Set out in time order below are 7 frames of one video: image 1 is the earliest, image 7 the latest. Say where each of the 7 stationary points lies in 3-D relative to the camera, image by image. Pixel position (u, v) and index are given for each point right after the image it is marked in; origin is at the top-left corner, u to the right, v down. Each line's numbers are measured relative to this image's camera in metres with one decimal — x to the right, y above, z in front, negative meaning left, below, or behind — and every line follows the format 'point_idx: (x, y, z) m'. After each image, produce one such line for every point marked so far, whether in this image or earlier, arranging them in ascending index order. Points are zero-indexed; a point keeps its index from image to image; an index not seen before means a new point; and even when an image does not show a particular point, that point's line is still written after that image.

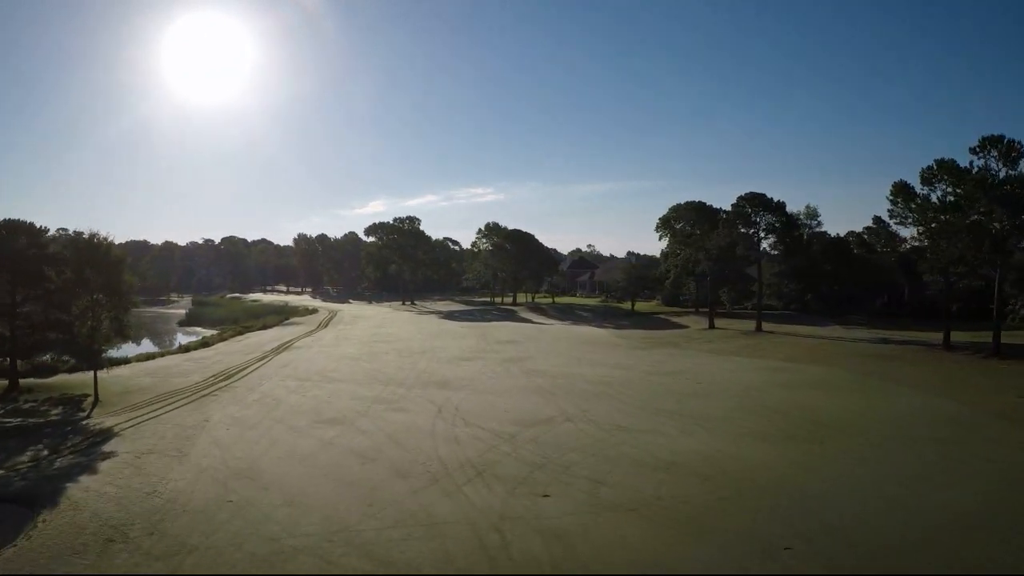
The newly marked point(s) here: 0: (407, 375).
0: (-3.8, -3.1, +19.9) m
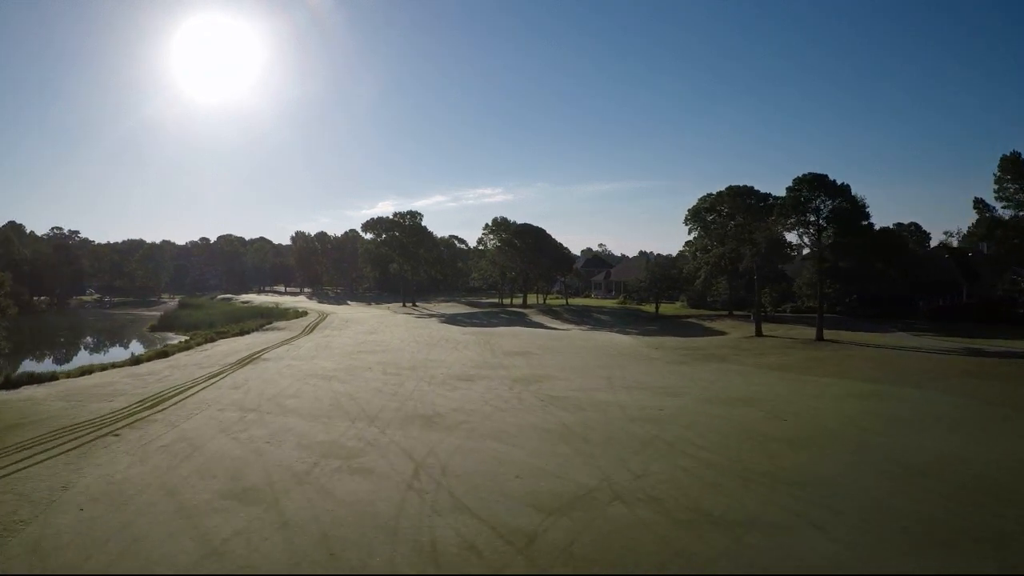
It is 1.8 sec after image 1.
0: (-3.5, -3.2, +15.1) m
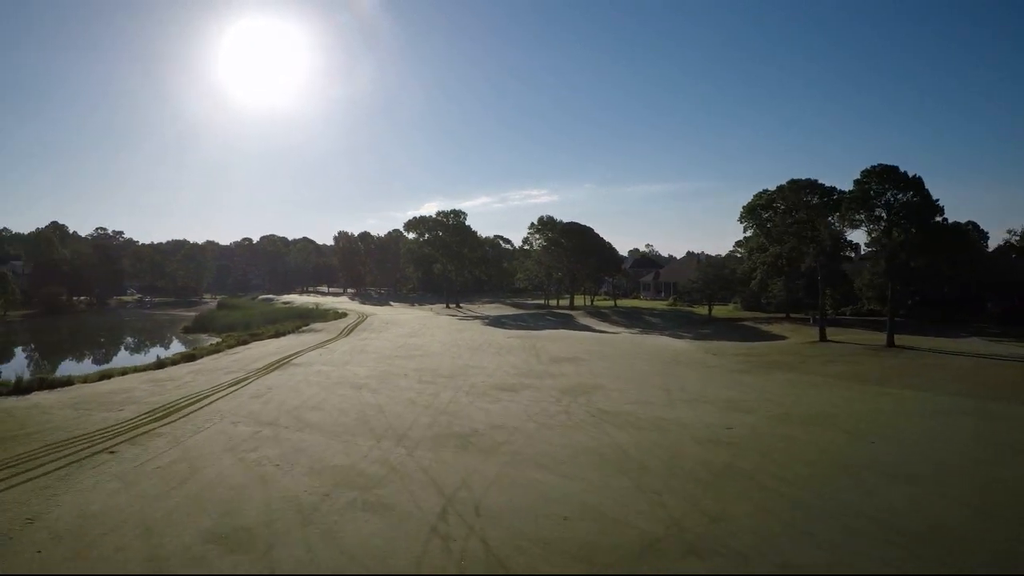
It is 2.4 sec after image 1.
0: (-2.3, -3.1, +13.4) m
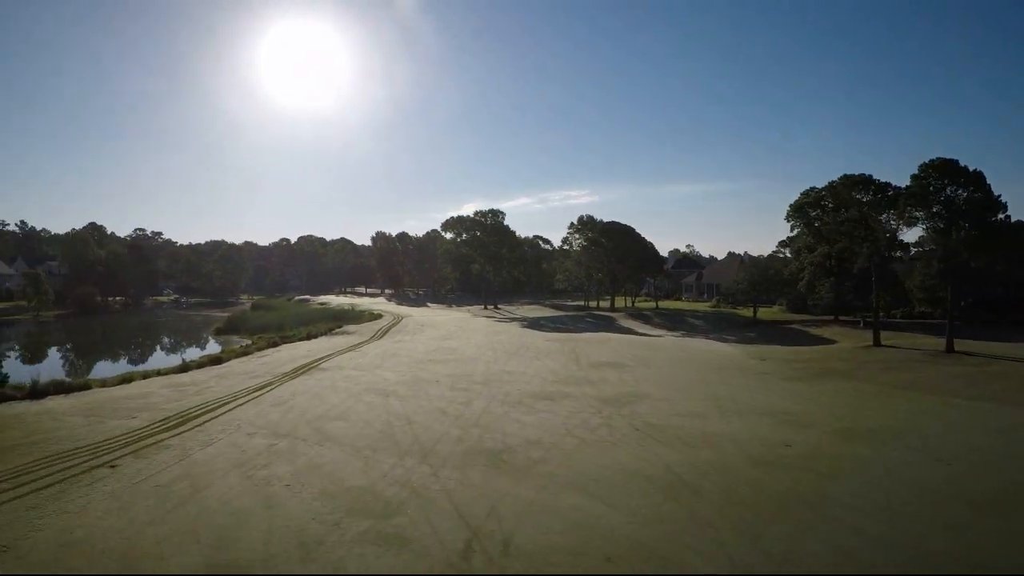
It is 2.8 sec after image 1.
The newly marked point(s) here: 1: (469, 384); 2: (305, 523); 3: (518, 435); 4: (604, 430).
0: (-1.5, -3.1, +12.2) m
1: (-1.3, -3.0, +17.1) m
2: (-2.9, -3.3, +7.7) m
3: (+0.1, -3.2, +12.0) m
4: (+2.1, -3.3, +12.8) m
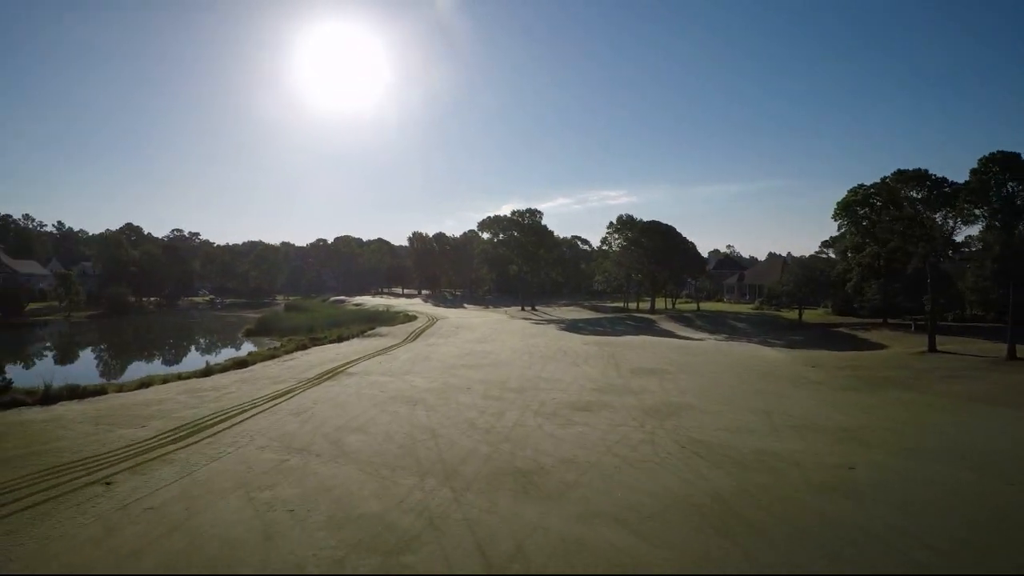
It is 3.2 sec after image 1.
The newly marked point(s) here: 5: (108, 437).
0: (-0.8, -3.2, +11.0) m
1: (-0.3, -3.0, +15.9) m
2: (-2.5, -3.3, +6.6) m
3: (+0.8, -3.2, +10.8) m
4: (+2.9, -3.3, +11.4) m
5: (-8.4, -2.9, +11.4) m
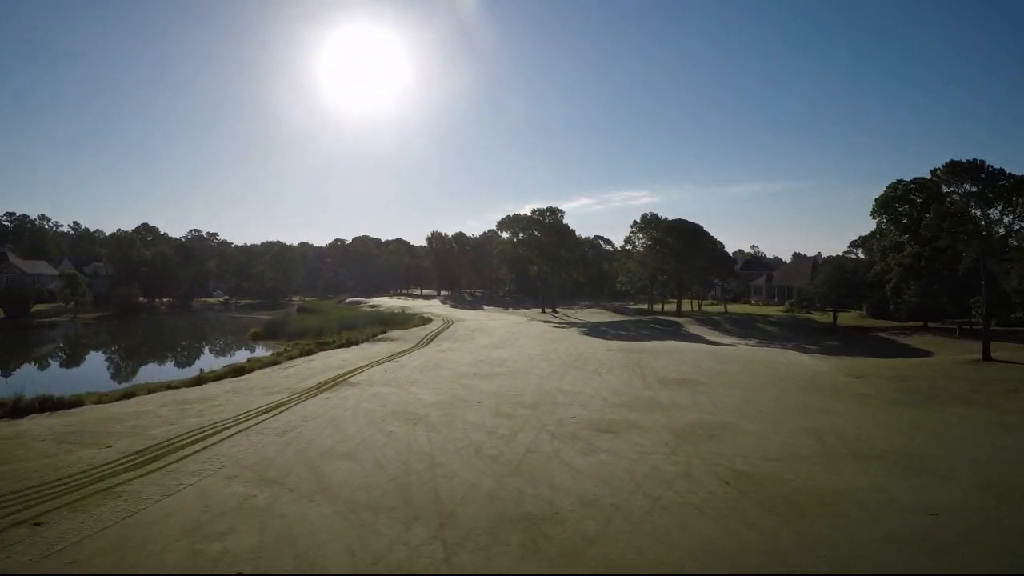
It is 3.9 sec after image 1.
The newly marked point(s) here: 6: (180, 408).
0: (-0.6, -3.2, +9.4) m
1: (+0.1, -3.1, +14.2) m
2: (-2.5, -3.4, +5.0) m
3: (+1.0, -3.3, +9.0) m
4: (+3.0, -3.4, +9.6) m
5: (-8.2, -3.0, +10.1) m
6: (-9.1, -3.3, +15.1) m
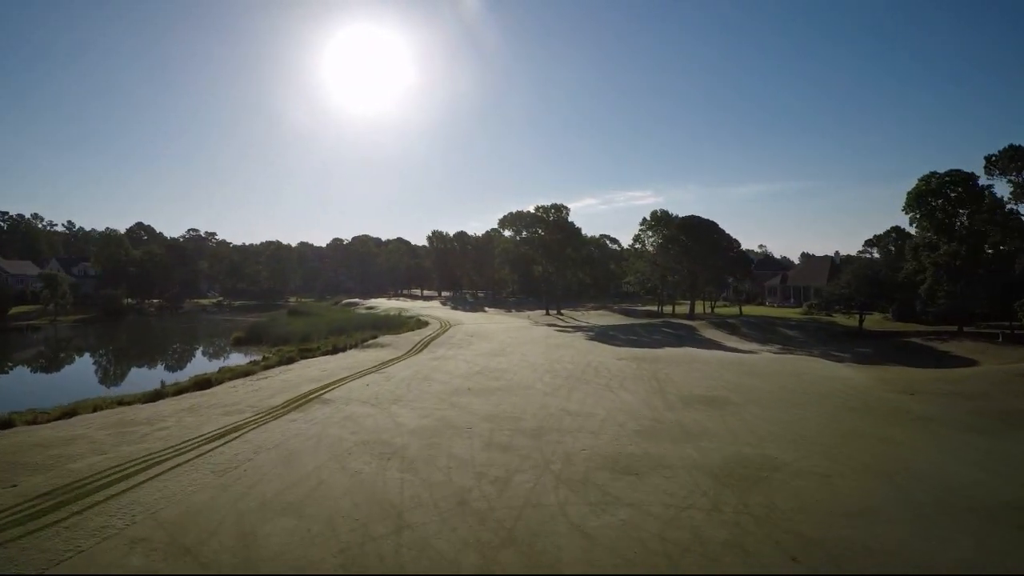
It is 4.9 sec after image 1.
0: (-0.7, -3.3, +7.0) m
1: (0.0, -3.2, +11.9) m
2: (-2.7, -3.5, +2.7) m
3: (+0.9, -3.4, +6.7) m
4: (+2.9, -3.5, +7.2) m
5: (-8.3, -3.0, +7.8) m
6: (-9.2, -3.4, +12.9) m
